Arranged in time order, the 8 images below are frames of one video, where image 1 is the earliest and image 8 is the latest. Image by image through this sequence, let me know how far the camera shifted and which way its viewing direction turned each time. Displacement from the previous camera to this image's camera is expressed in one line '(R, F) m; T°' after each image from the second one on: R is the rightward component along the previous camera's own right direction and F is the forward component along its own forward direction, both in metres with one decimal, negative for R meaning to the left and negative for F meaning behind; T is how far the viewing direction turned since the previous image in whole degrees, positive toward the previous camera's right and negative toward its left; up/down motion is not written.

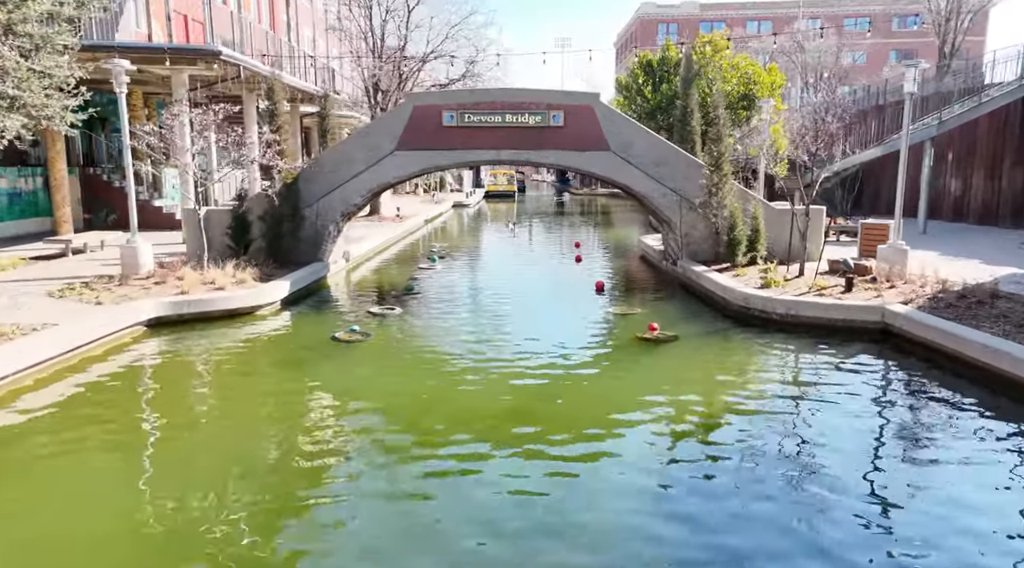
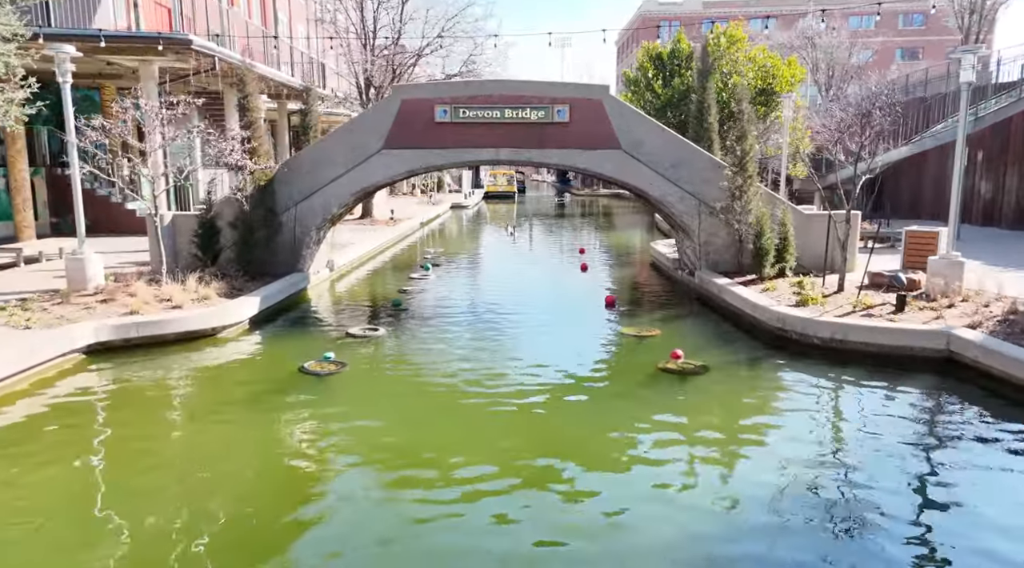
(0.0, +1.7) m; 0°
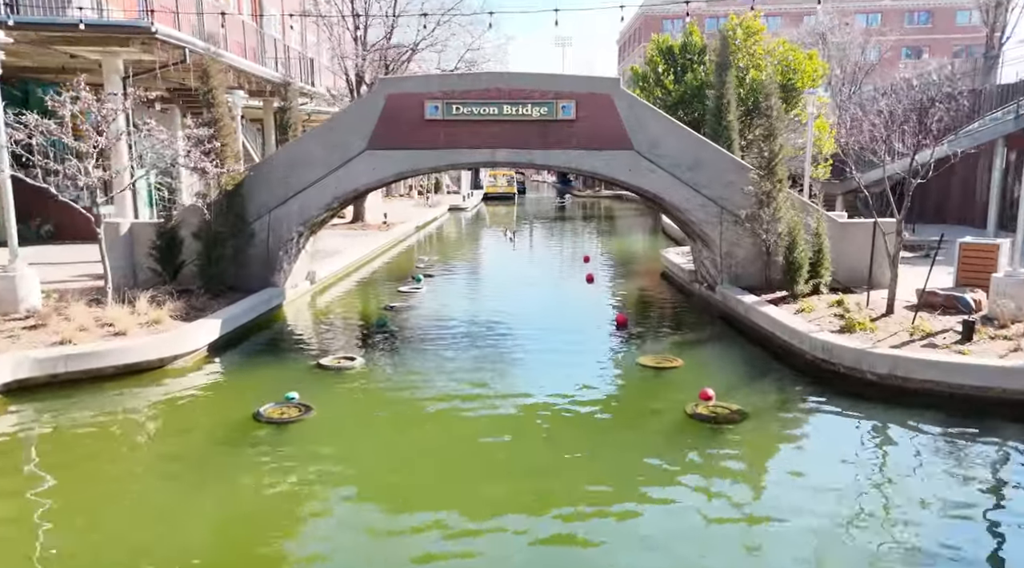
(0.0, +1.7) m; 0°
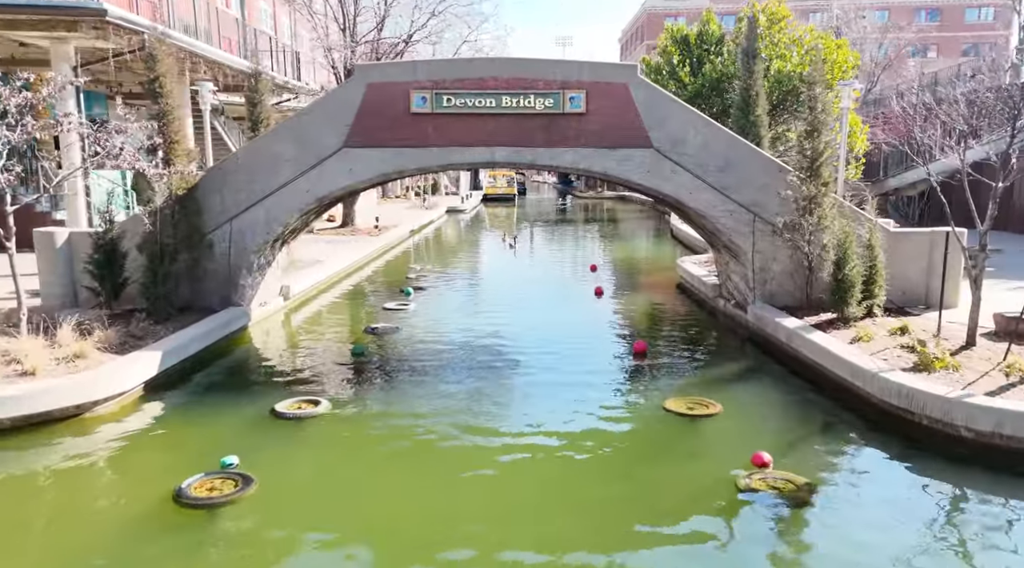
(0.0, +1.9) m; 0°
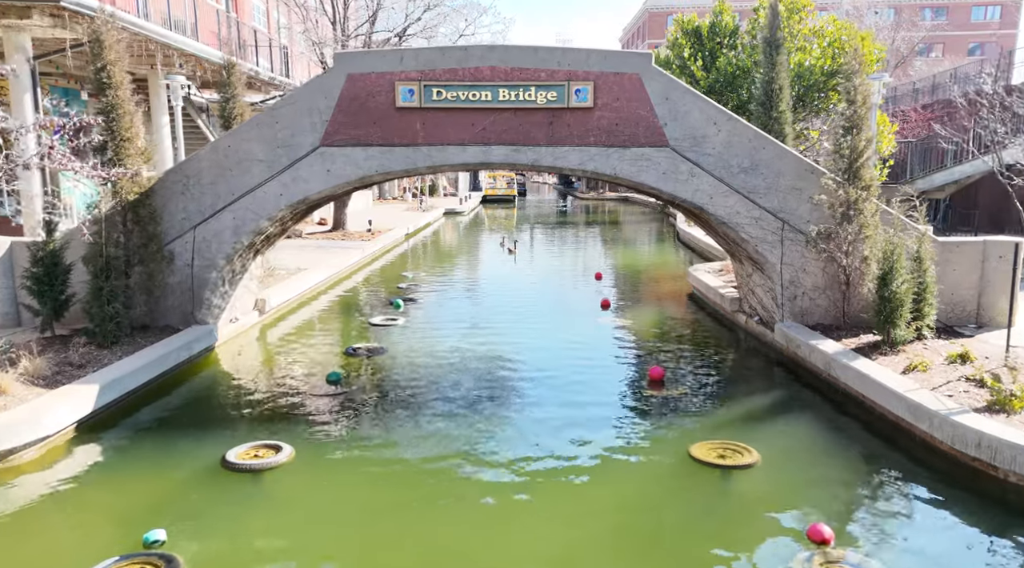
(0.0, +1.3) m; 0°
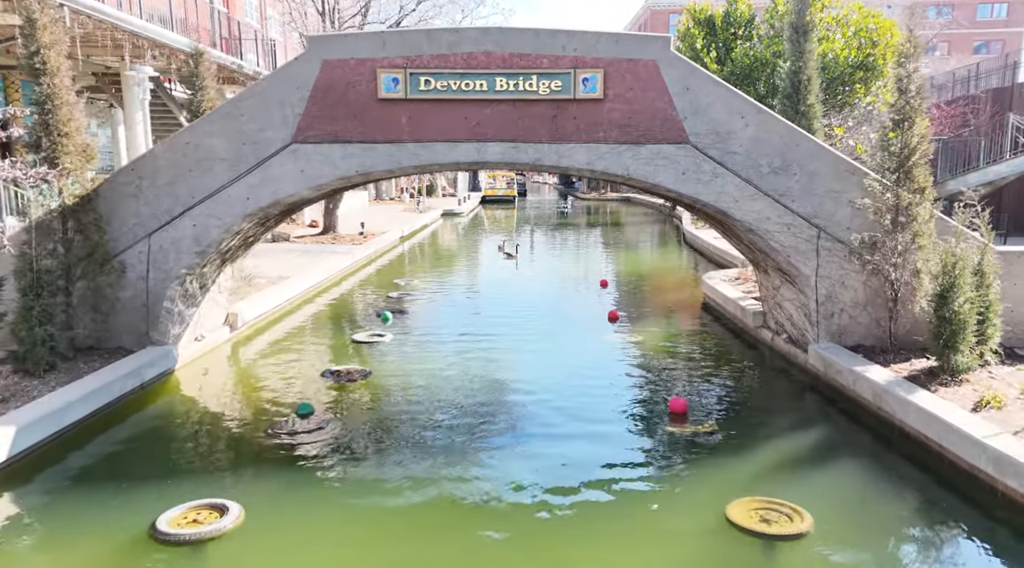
(0.0, +1.3) m; 0°
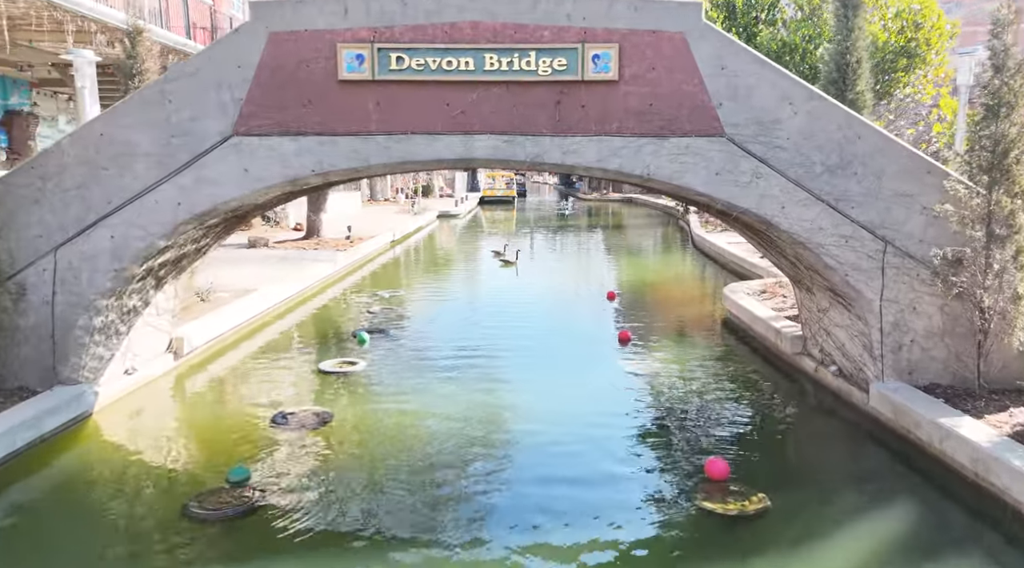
(+0.1, +1.8) m; 0°
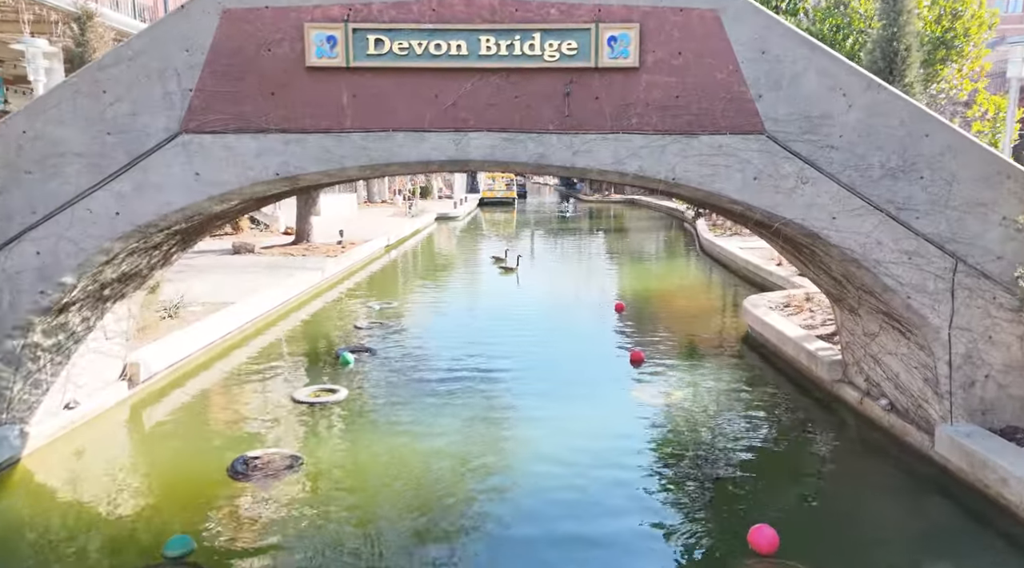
(0.0, +1.2) m; 0°
